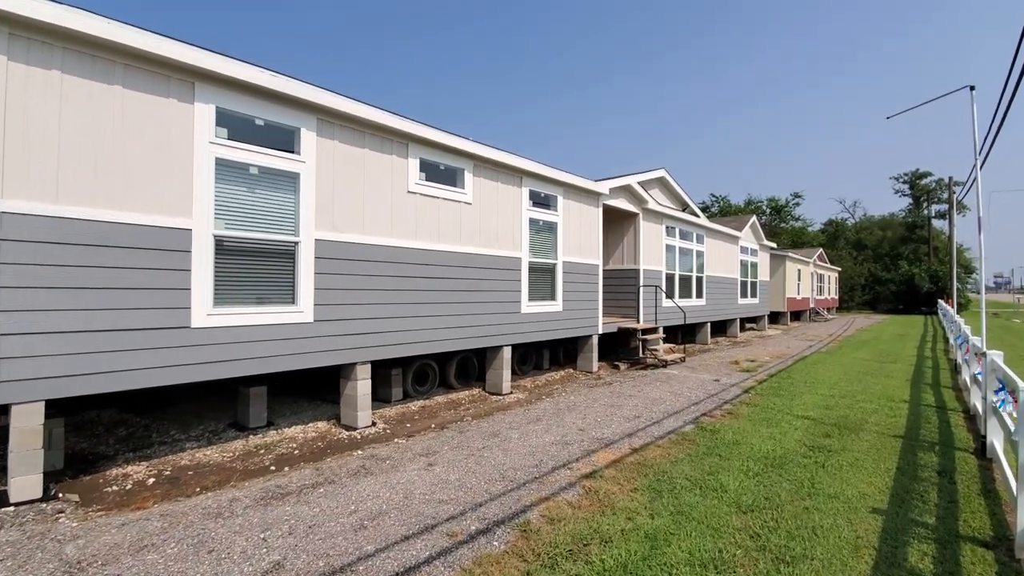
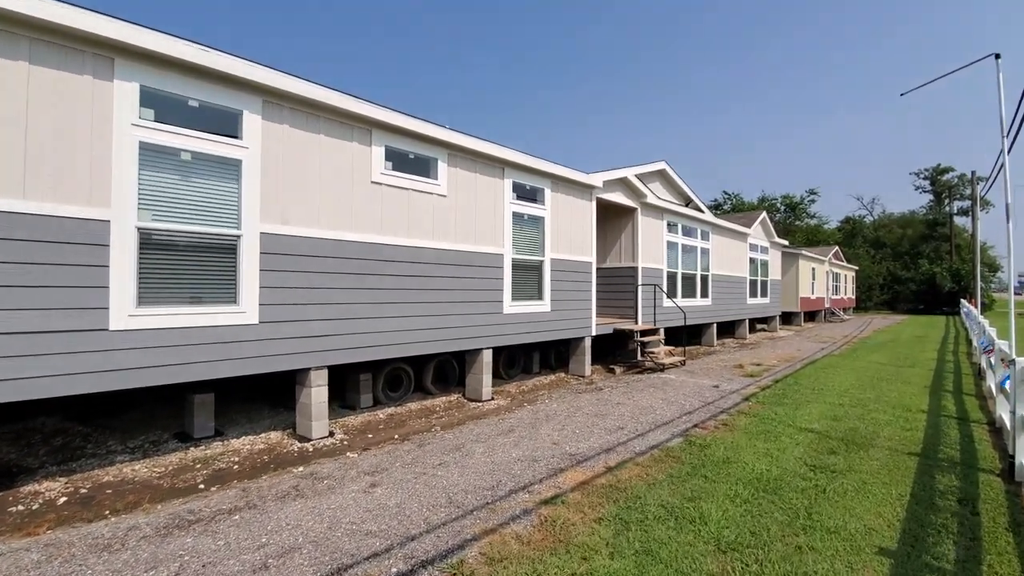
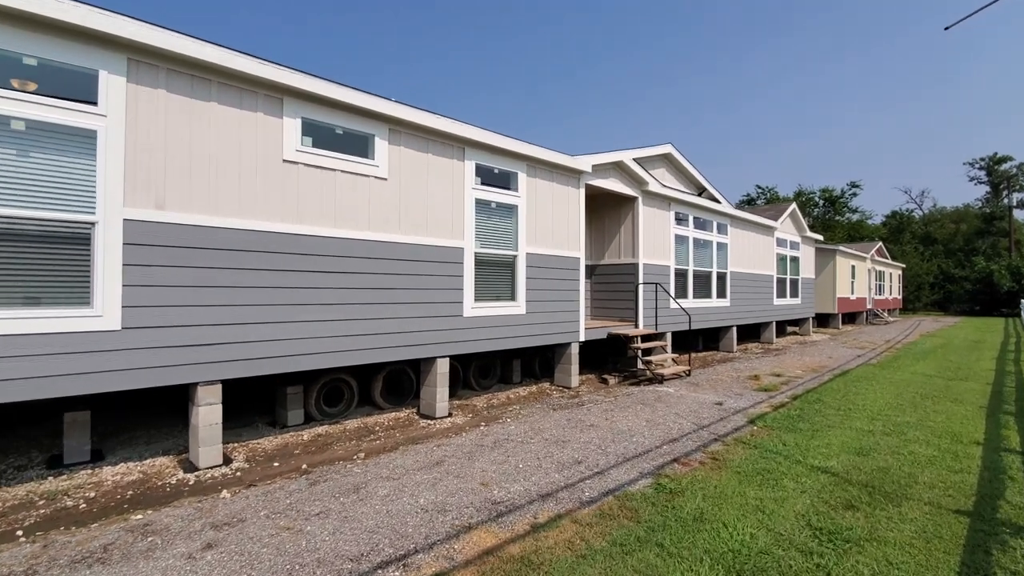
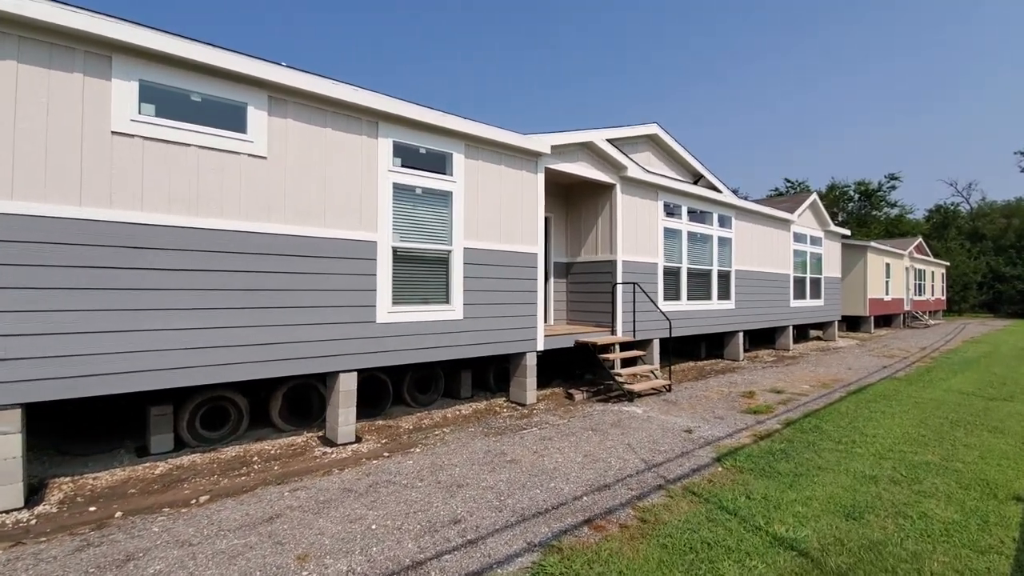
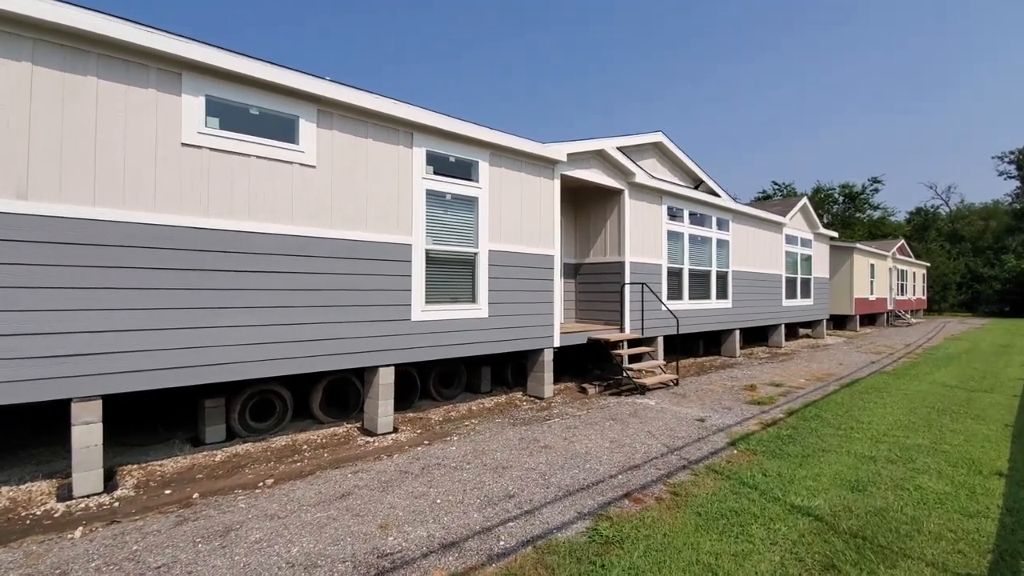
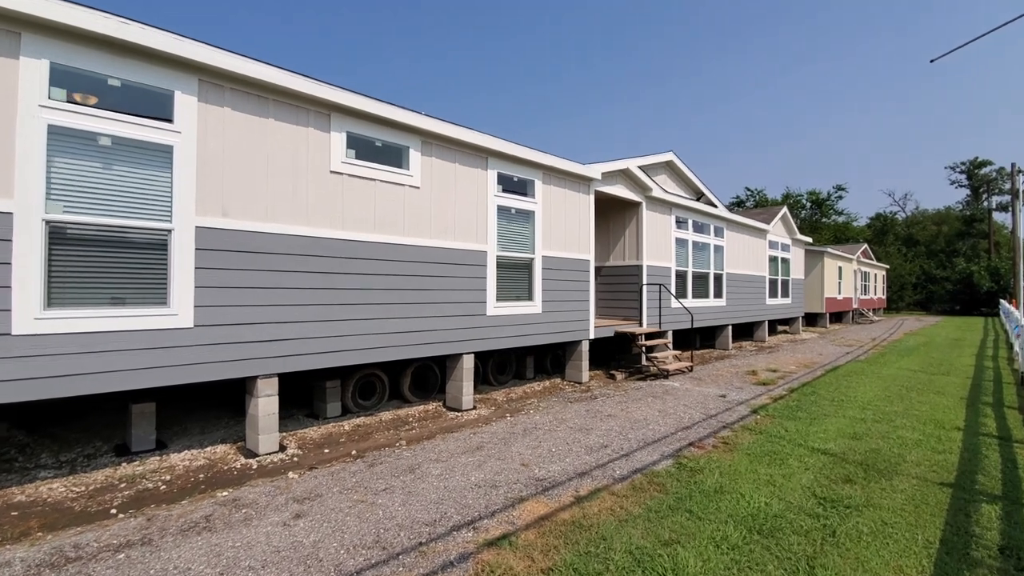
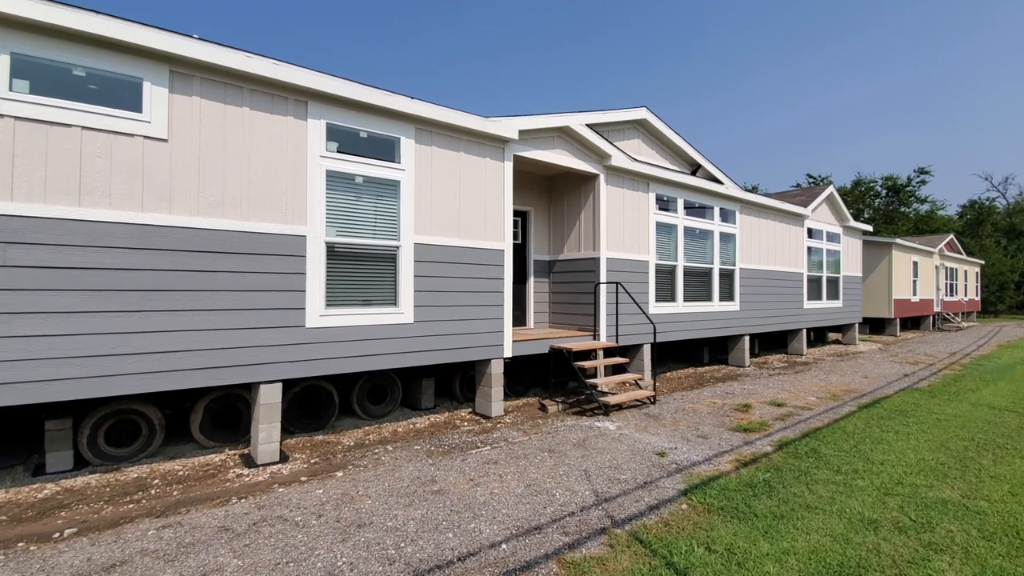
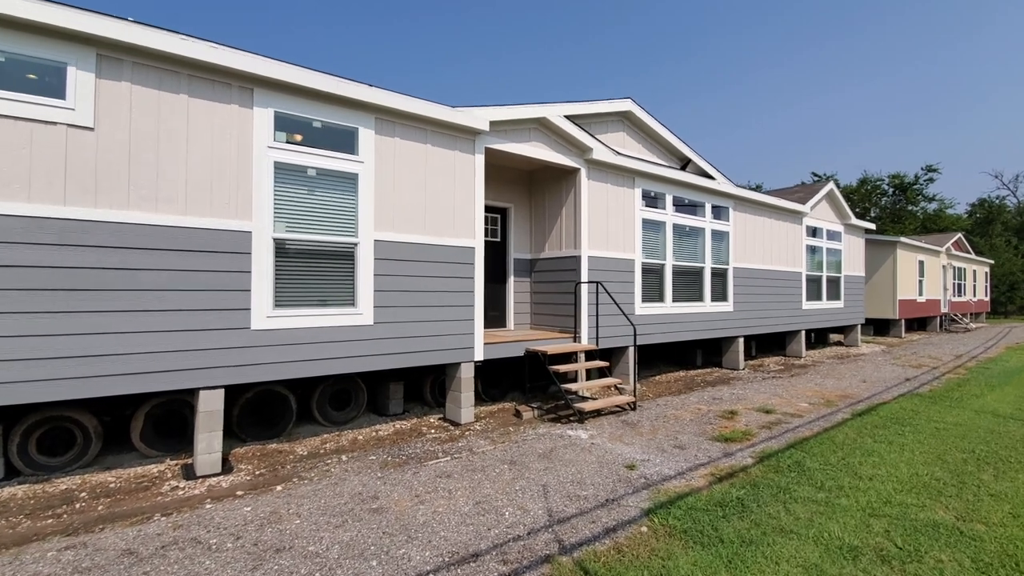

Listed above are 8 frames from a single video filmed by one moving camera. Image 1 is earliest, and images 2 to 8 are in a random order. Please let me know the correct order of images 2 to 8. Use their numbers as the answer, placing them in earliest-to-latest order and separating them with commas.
2, 6, 3, 5, 4, 7, 8
